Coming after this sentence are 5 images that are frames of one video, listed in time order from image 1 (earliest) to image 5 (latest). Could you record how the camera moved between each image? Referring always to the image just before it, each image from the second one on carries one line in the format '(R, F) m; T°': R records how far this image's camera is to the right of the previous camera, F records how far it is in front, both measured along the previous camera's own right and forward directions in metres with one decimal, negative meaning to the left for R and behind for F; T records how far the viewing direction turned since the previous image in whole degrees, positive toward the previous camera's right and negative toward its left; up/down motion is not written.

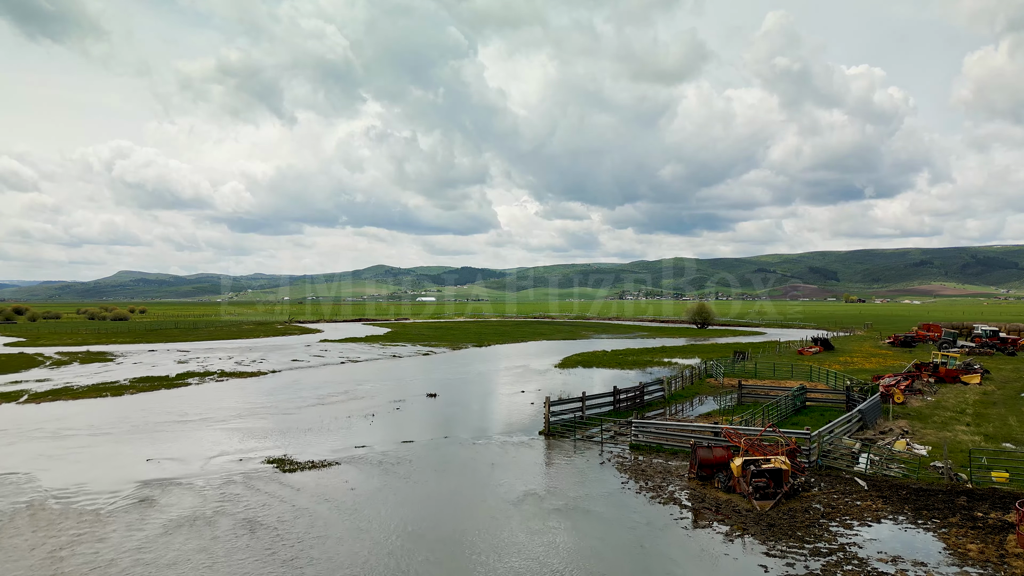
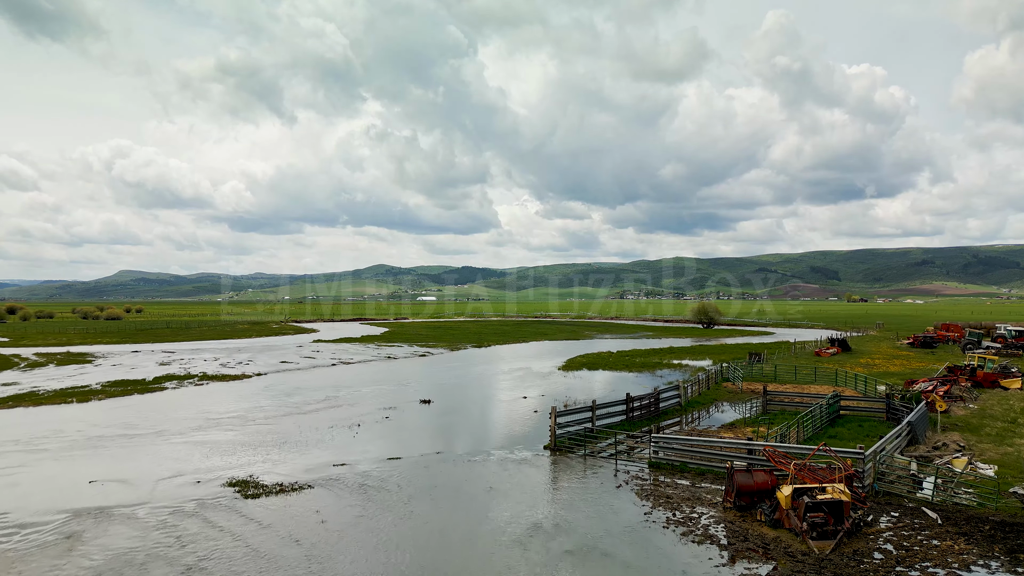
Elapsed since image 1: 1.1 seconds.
(-0.1, +3.7) m; 0°
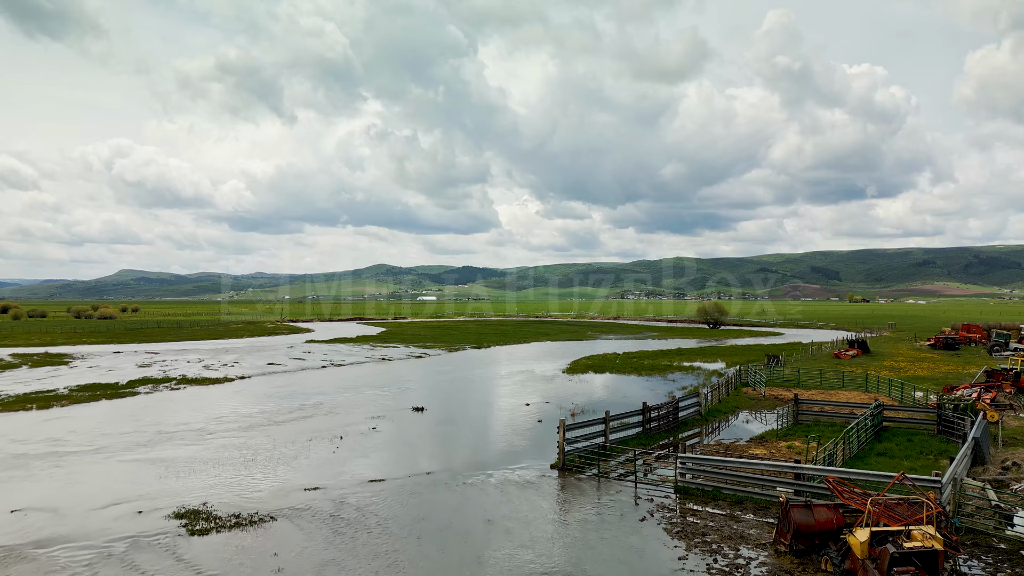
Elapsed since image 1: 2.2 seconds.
(-0.1, +3.7) m; 0°
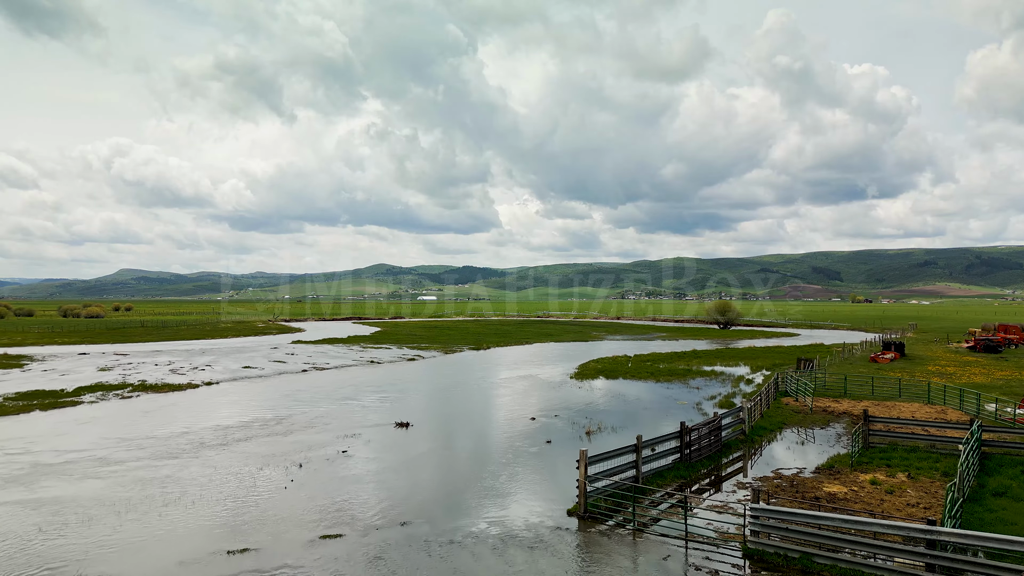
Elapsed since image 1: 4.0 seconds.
(-0.2, +6.0) m; 0°
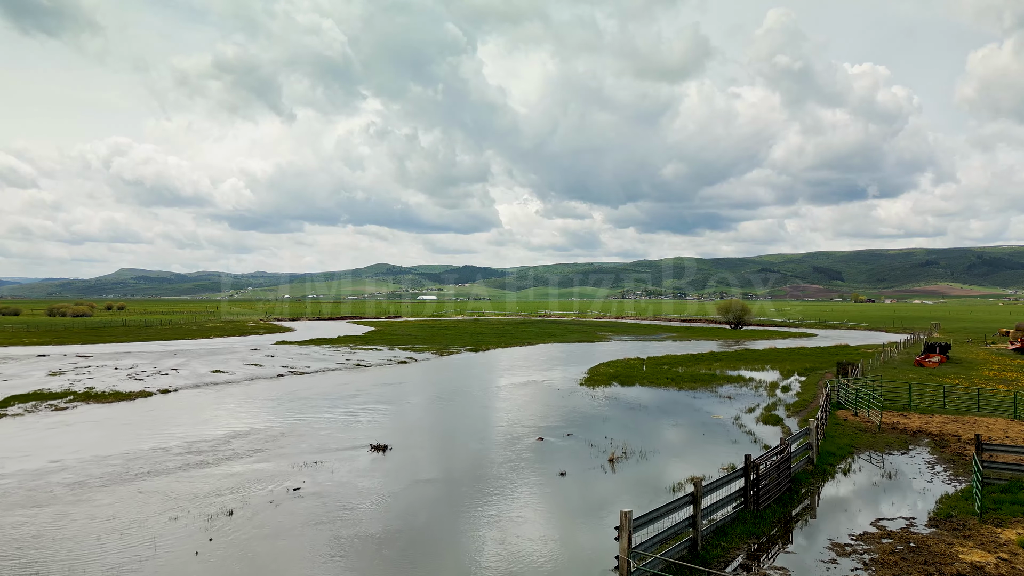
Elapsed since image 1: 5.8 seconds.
(-0.1, +6.0) m; 0°
